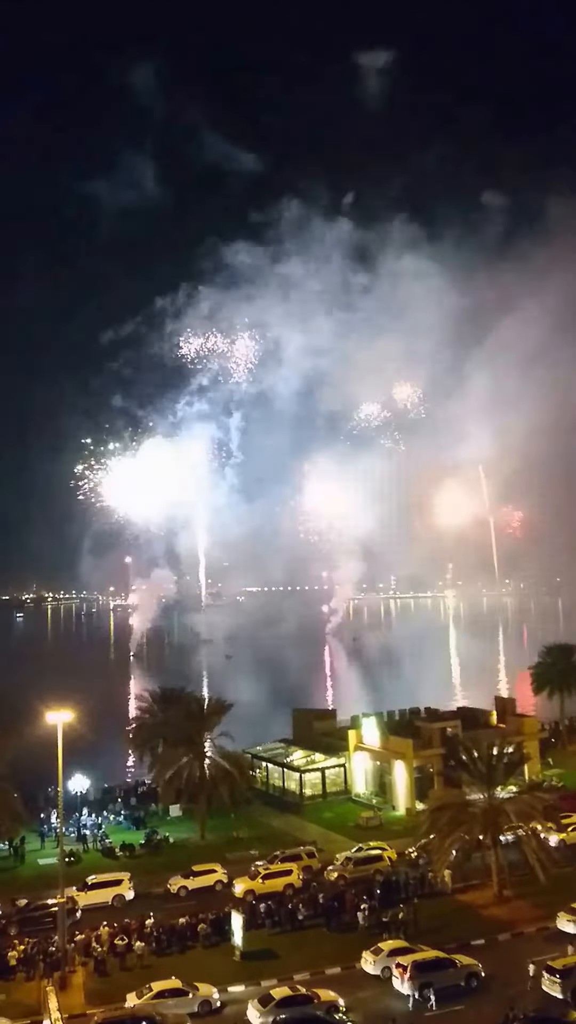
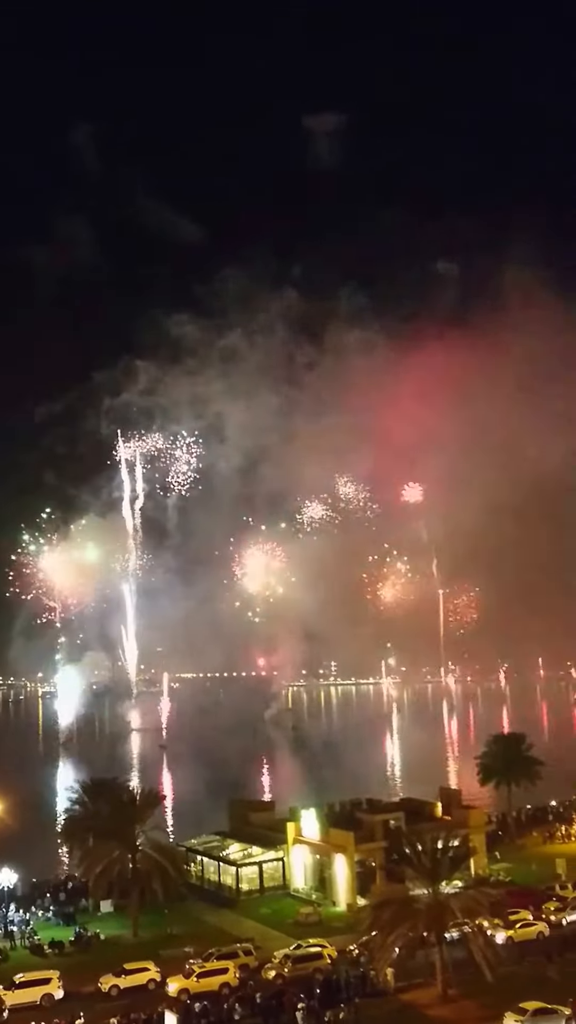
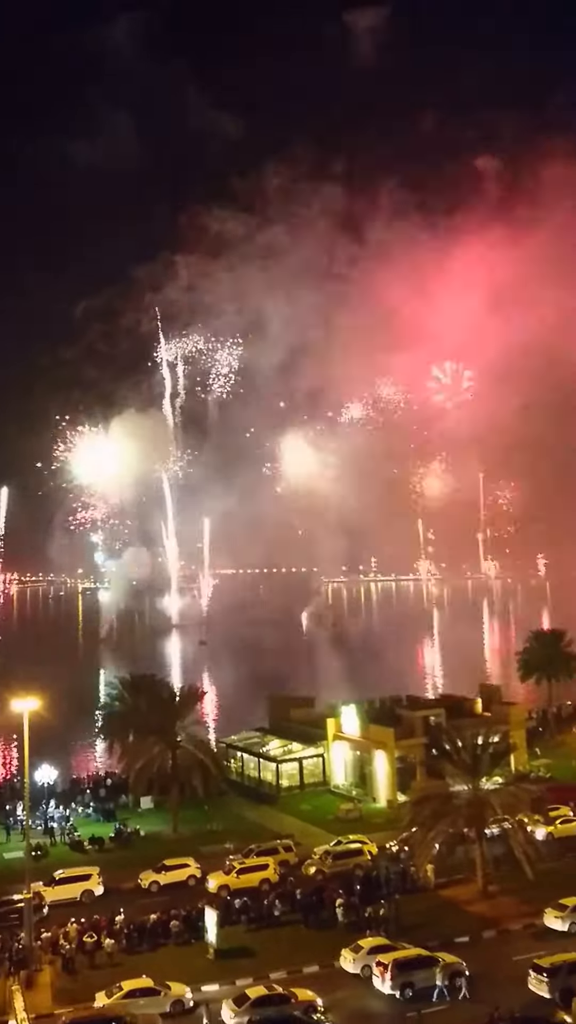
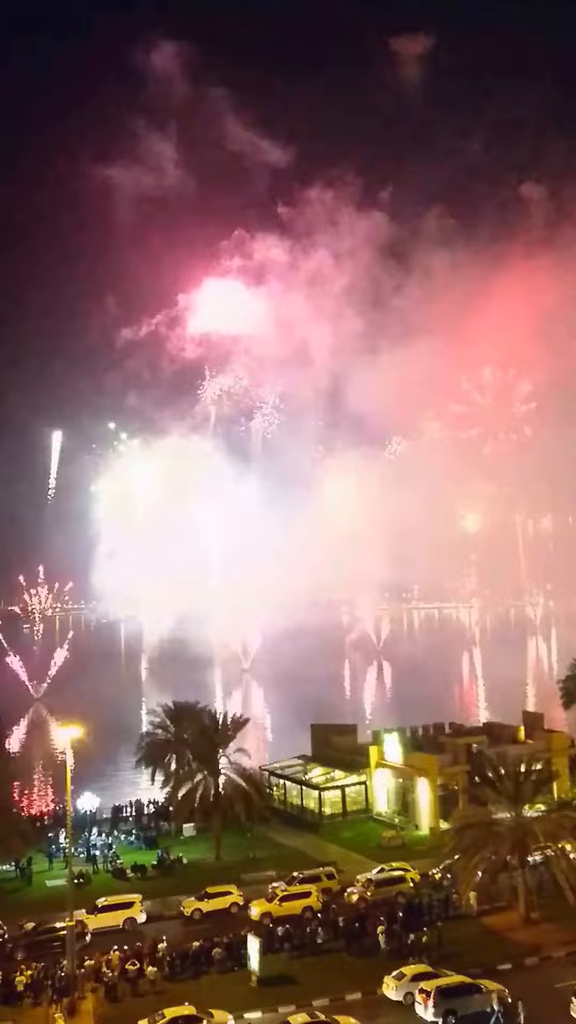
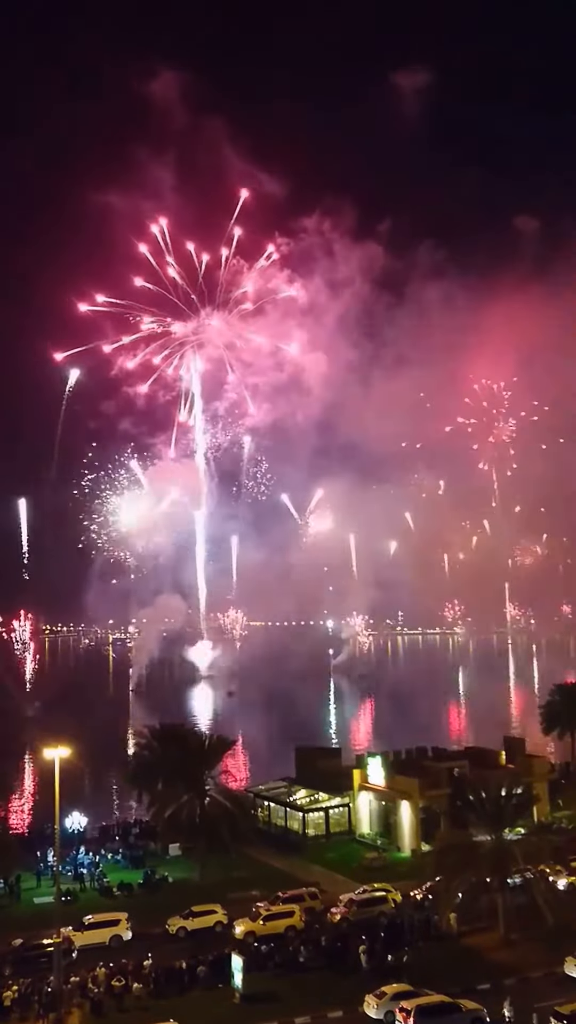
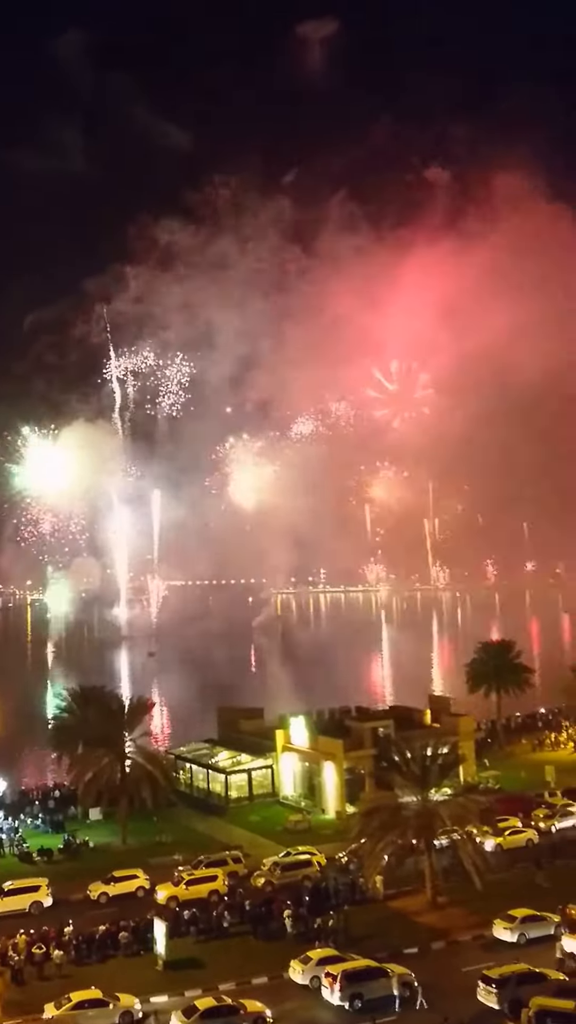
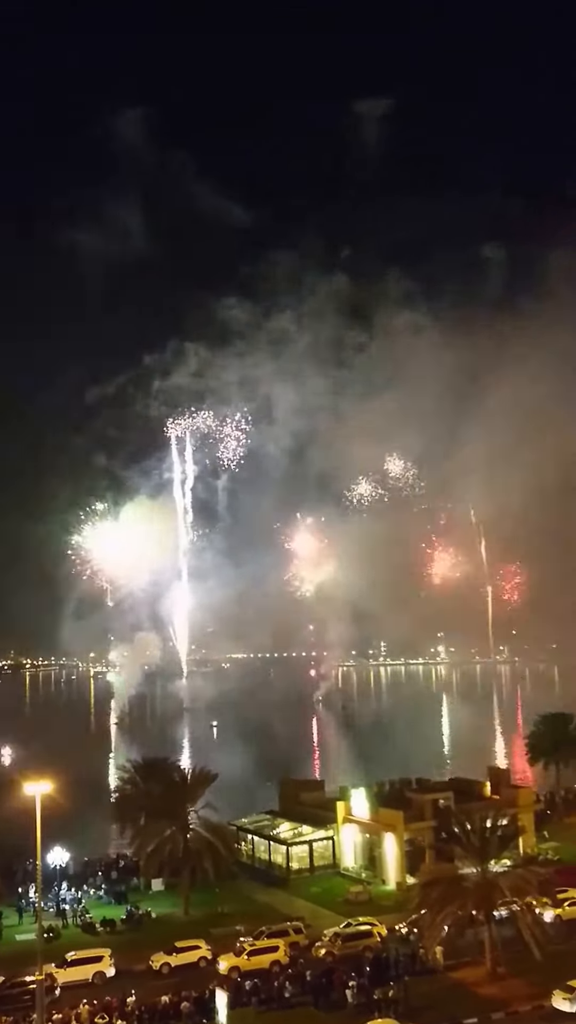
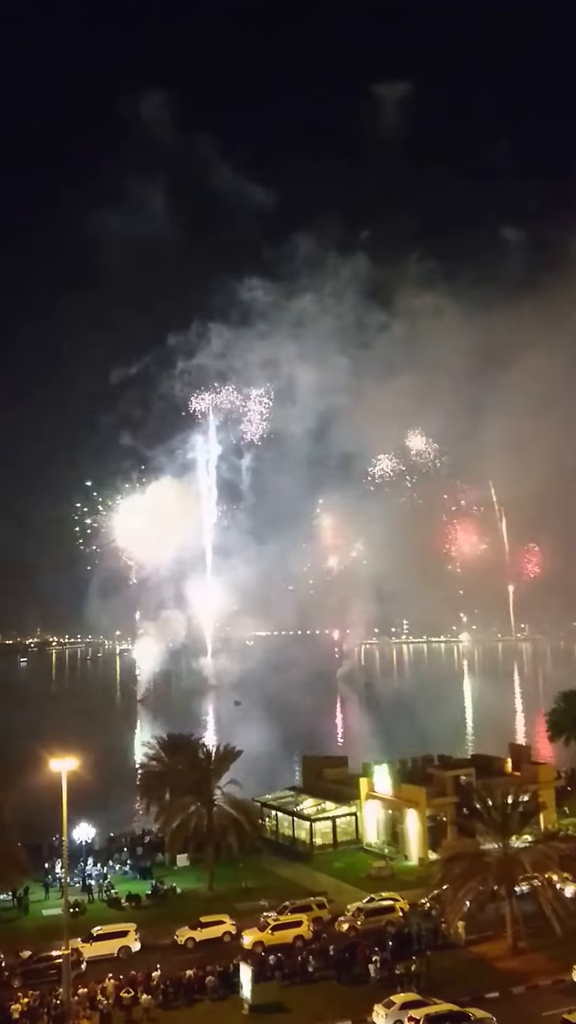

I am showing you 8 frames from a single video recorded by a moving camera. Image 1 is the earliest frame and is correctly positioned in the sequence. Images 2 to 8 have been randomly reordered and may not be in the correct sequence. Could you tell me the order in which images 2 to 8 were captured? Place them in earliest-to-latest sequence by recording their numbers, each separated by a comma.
8, 7, 2, 3, 6, 4, 5
